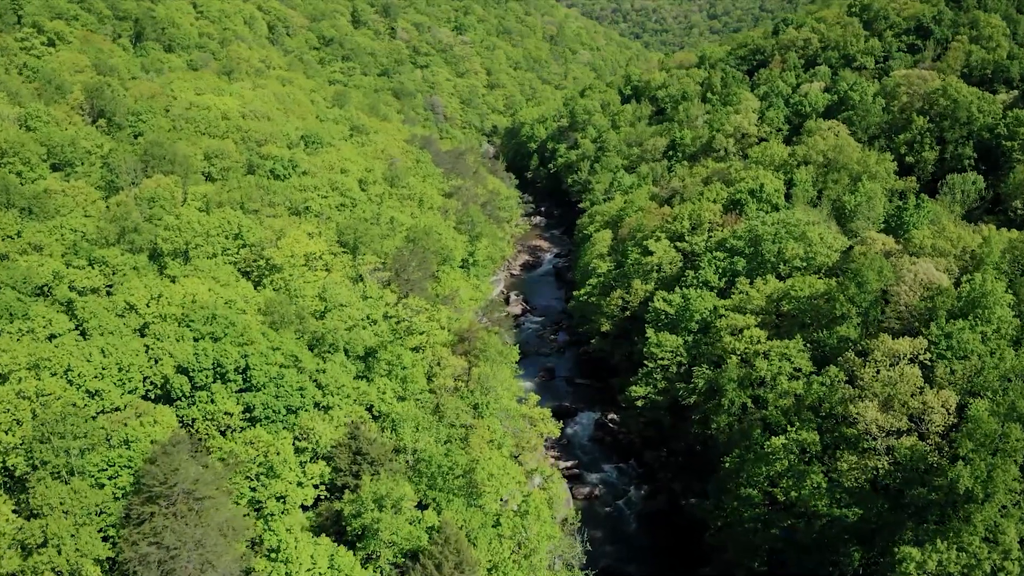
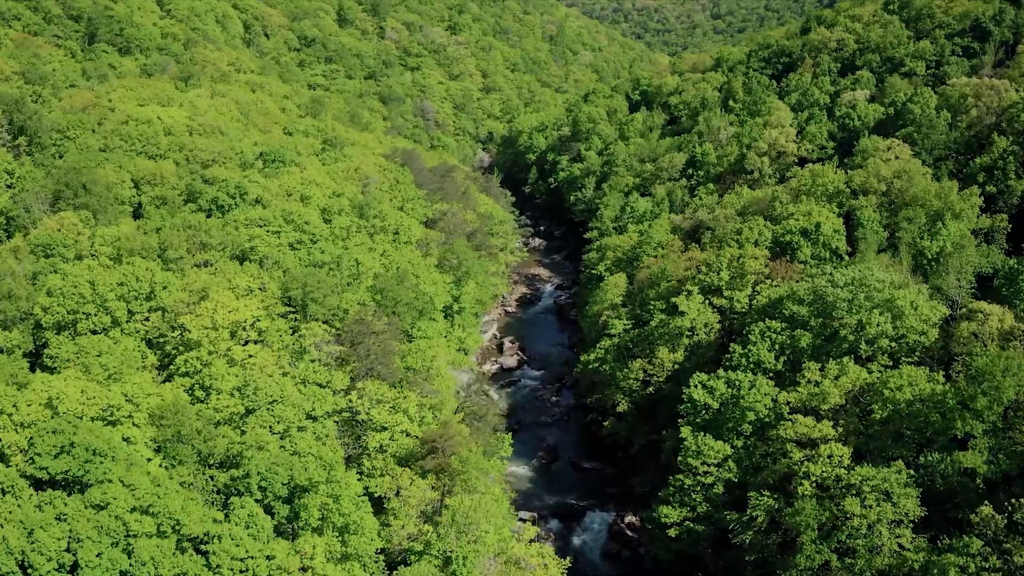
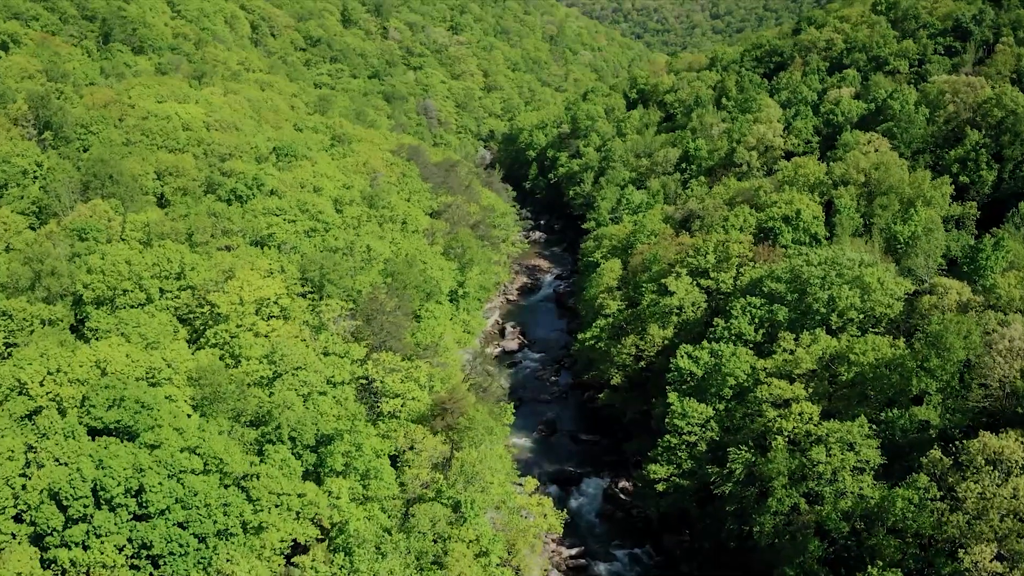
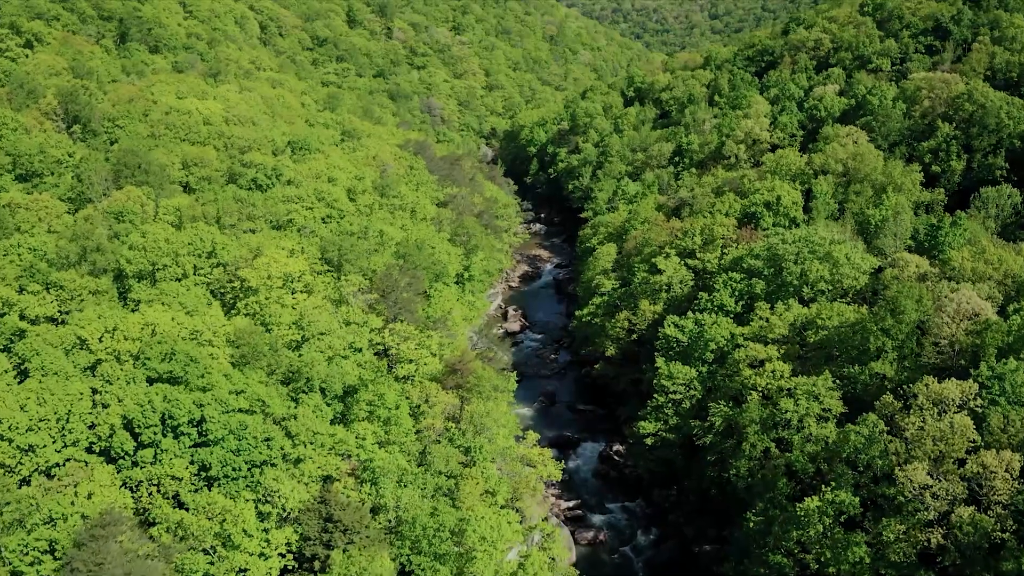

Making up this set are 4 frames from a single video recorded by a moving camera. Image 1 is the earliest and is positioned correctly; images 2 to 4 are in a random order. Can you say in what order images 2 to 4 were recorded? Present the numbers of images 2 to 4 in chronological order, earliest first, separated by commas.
4, 3, 2
